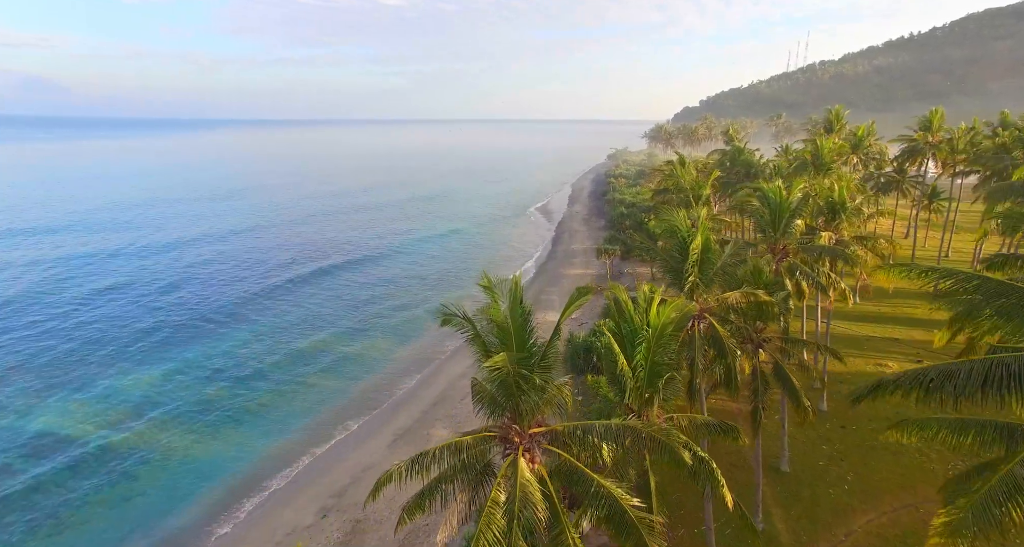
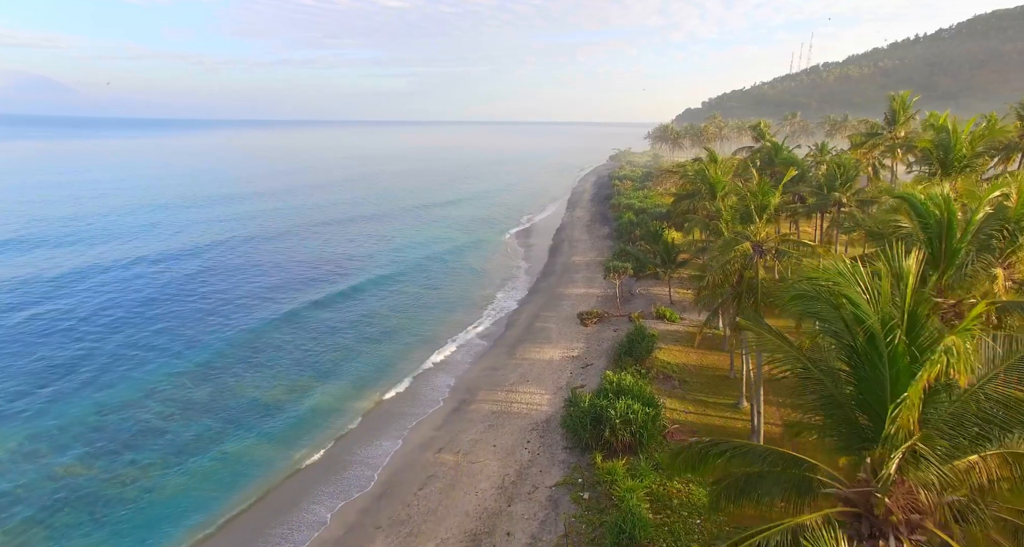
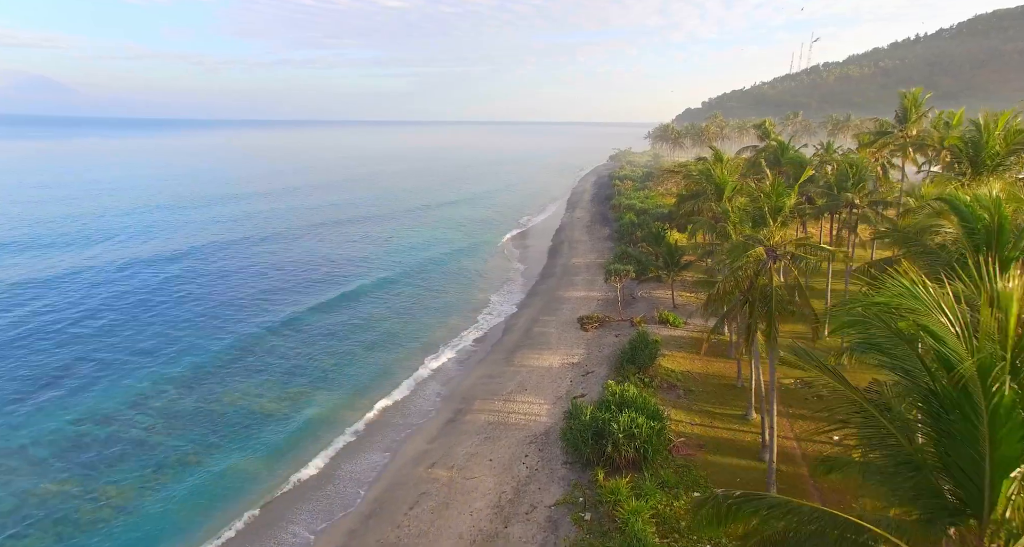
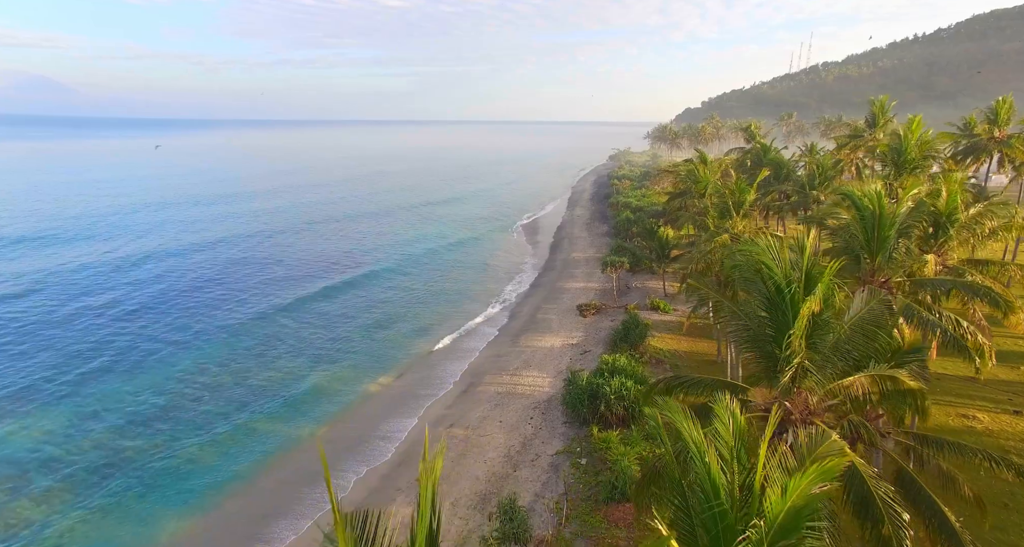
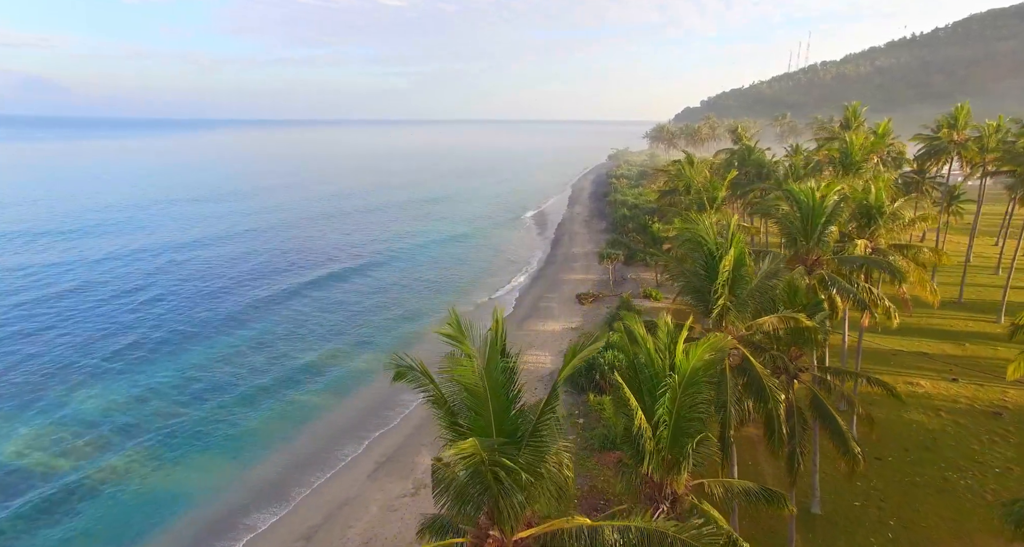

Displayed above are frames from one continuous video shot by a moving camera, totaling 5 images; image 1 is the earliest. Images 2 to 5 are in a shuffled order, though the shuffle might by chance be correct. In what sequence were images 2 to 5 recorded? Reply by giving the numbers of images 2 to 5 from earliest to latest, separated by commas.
5, 4, 2, 3
